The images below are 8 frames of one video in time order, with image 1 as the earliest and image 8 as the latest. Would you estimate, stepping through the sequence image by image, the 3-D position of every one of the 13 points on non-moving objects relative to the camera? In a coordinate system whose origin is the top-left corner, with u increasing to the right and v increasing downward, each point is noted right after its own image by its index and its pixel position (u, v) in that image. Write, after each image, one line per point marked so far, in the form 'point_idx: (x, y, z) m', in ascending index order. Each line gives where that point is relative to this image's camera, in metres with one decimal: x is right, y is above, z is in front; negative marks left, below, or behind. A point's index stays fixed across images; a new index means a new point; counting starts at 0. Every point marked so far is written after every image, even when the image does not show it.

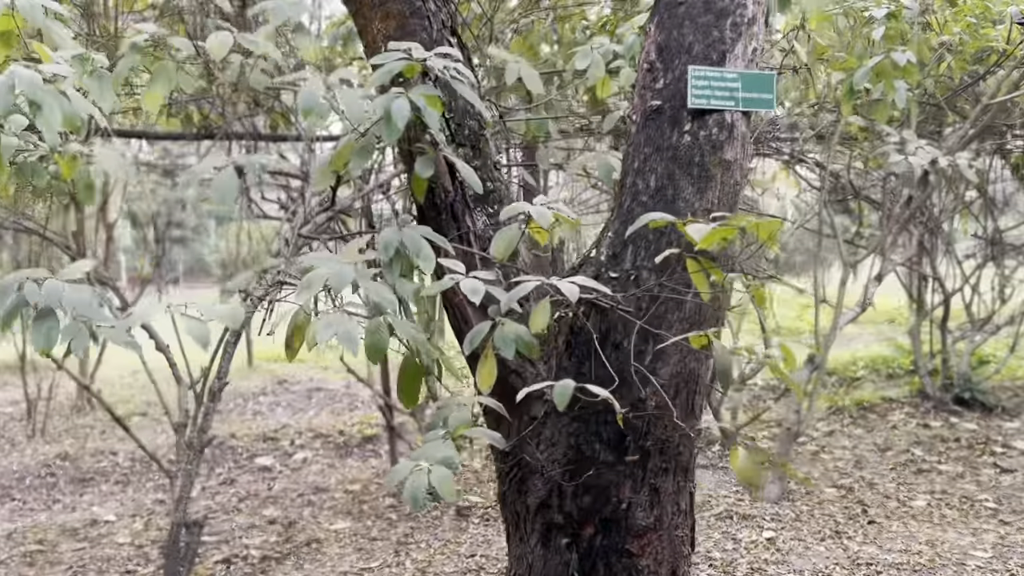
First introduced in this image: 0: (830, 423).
0: (+1.5, -0.7, +4.4) m
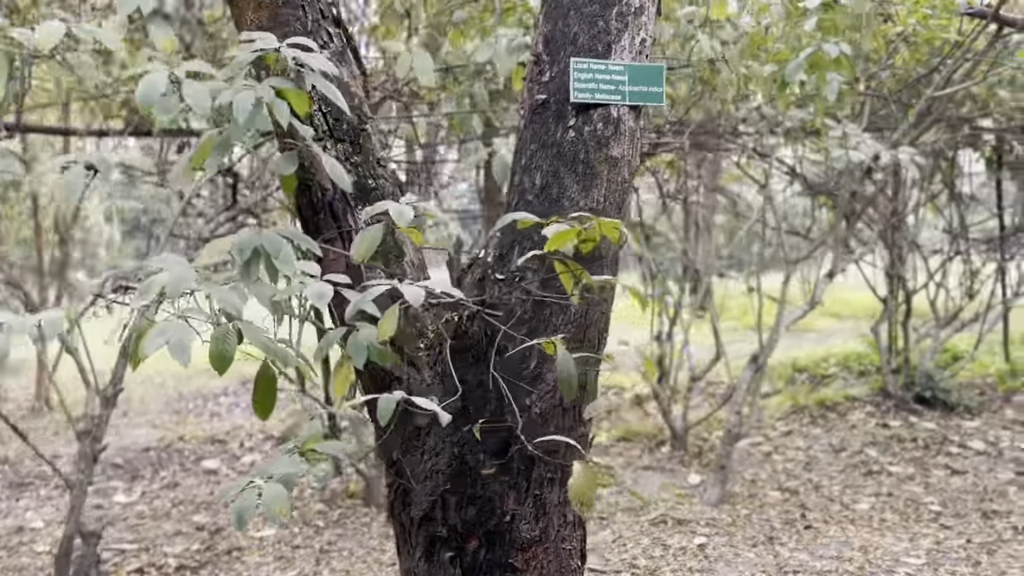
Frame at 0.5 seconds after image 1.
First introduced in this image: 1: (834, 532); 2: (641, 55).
0: (+1.3, -0.6, +4.3) m
1: (+1.0, -0.7, +2.7) m
2: (+0.2, +0.4, +1.7) m
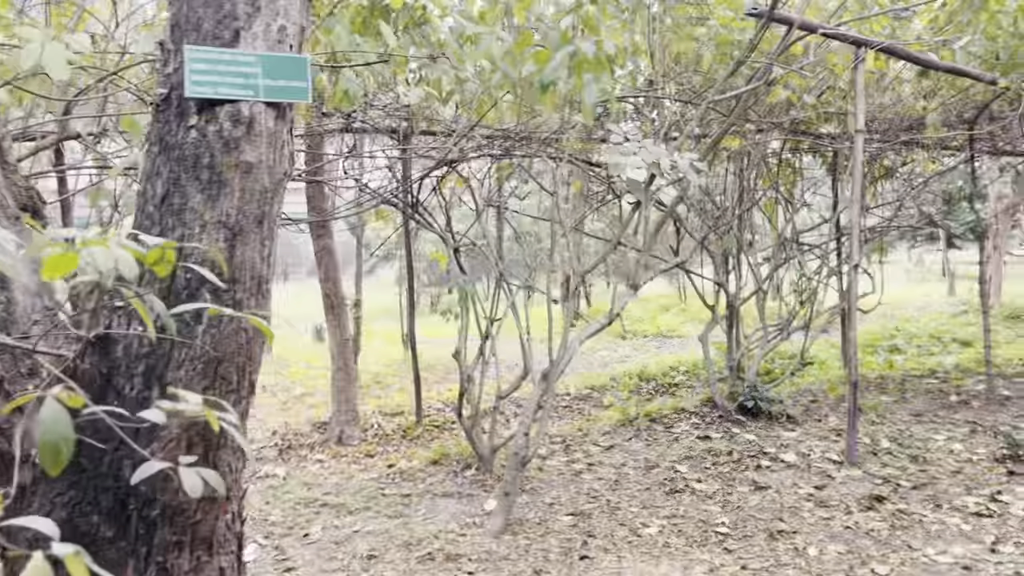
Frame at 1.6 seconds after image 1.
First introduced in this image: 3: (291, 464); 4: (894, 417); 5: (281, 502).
0: (+0.5, -0.7, +4.2) m
1: (+0.3, -0.8, +2.5) m
2: (-0.4, +0.4, +1.4) m
3: (-1.0, -0.8, +4.2) m
4: (+1.8, -0.6, +4.2) m
5: (-0.9, -0.8, +3.4) m
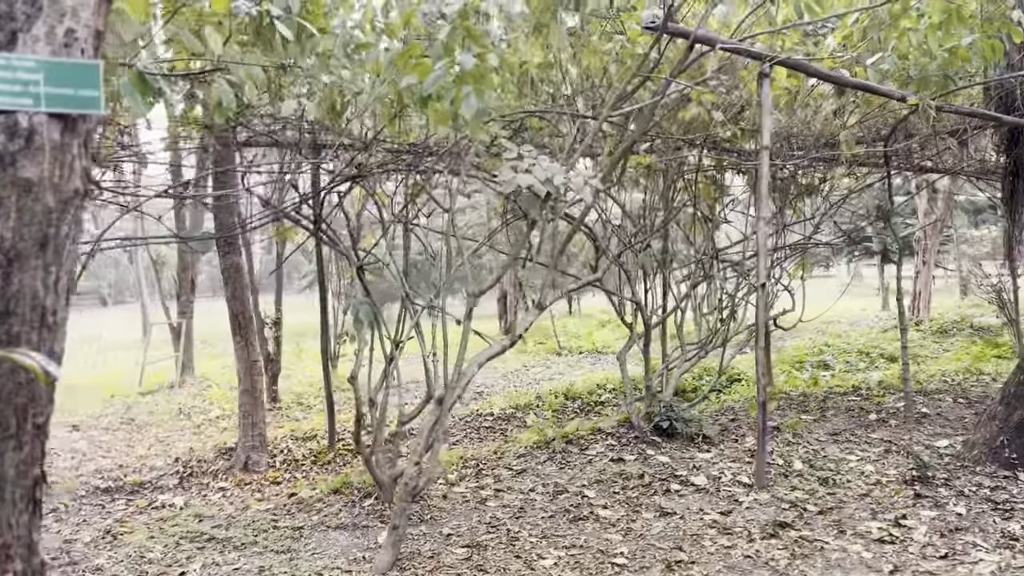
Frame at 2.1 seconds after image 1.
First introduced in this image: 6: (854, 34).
0: (+0.1, -0.8, +4.0) m
1: (0.0, -0.8, +2.4) m
2: (-0.6, +0.3, +1.3) m
3: (-1.4, -0.9, +4.0) m
4: (+1.4, -0.7, +4.2) m
5: (-1.2, -0.9, +3.2) m
6: (+1.6, +1.2, +4.2) m
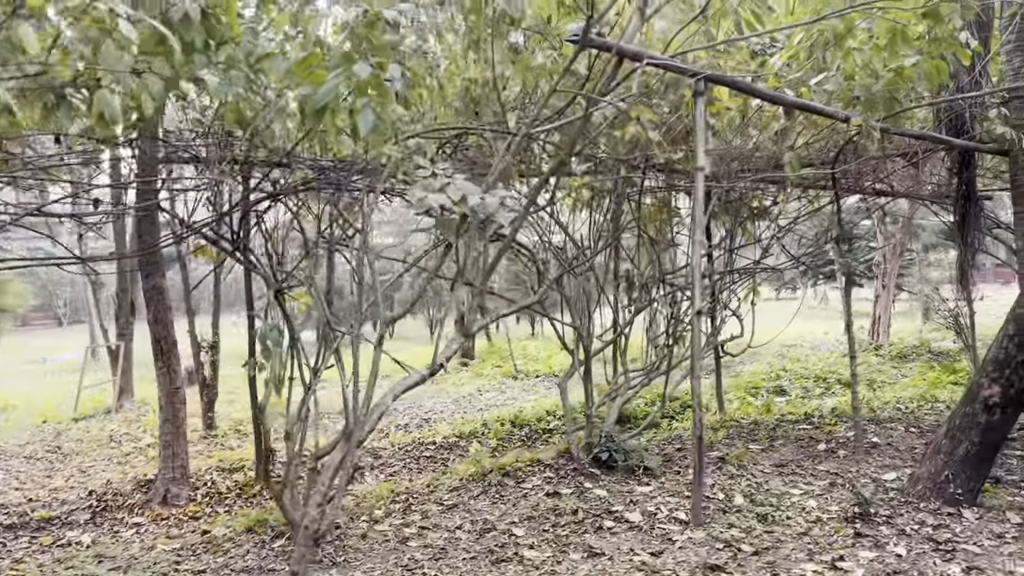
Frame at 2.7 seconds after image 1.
0: (-0.2, -0.9, +3.8) m
1: (-0.3, -0.9, +2.2) m
2: (-0.8, +0.3, +1.1) m
3: (-1.7, -1.0, +3.8) m
4: (+1.1, -0.8, +4.0) m
5: (-1.5, -1.0, +3.0) m
6: (+1.3, +1.1, +4.1) m
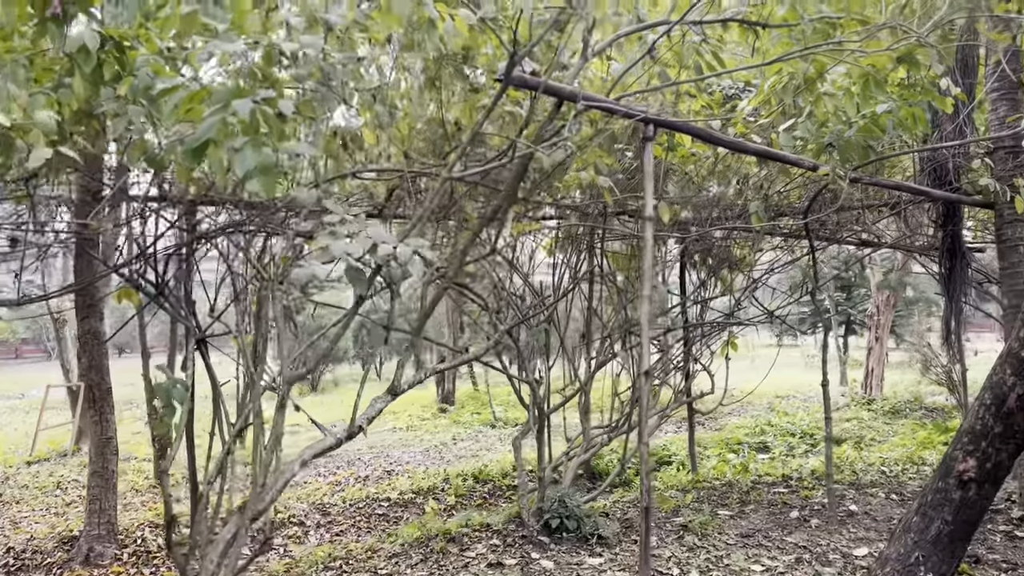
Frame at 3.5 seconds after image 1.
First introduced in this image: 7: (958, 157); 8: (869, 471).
0: (-0.5, -1.1, +3.6) m
1: (-0.5, -1.0, +1.9) m
2: (-1.1, +0.2, +0.9) m
3: (-2.0, -1.2, +3.5) m
4: (+0.9, -1.0, +3.7) m
5: (-1.7, -1.1, +2.7) m
6: (+1.1, +0.8, +3.9) m
7: (+2.1, +0.6, +4.3) m
8: (+2.1, -1.1, +5.2) m
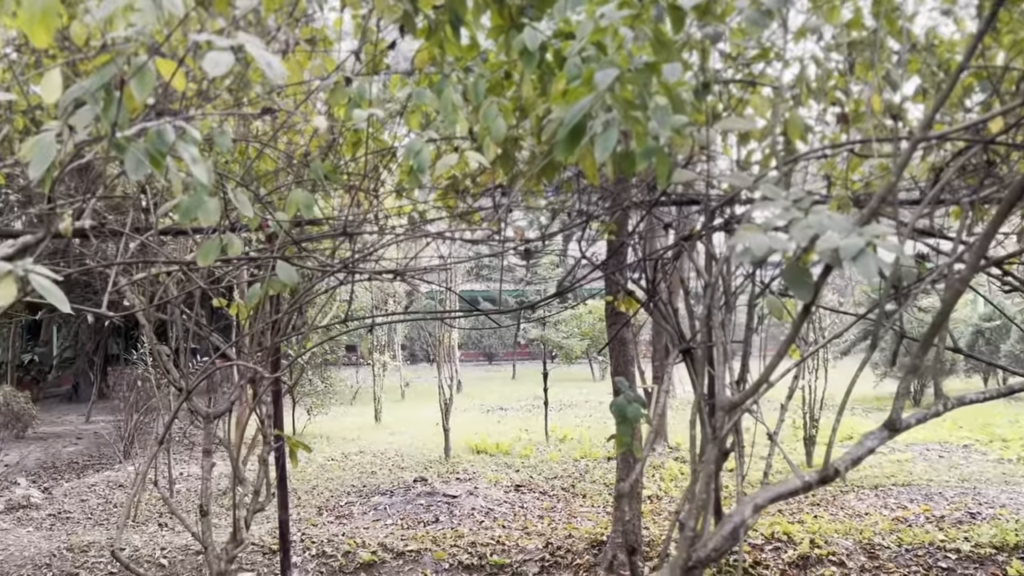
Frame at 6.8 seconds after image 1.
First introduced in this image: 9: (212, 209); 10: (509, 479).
0: (+1.3, -1.1, +2.8) m
1: (+0.3, -1.0, +1.6) m
2: (-0.8, +0.2, +1.1) m
3: (+0.1, -1.2, +3.7) m
4: (+2.4, -1.0, +2.1) m
5: (-0.2, -1.1, +2.9) m
6: (+2.7, +0.8, +2.1) m
7: (+3.8, +0.6, +1.8) m
8: (+4.3, -1.0, +2.6) m
9: (-0.6, +0.2, +1.7) m
10: (0.0, -1.4, +6.8) m
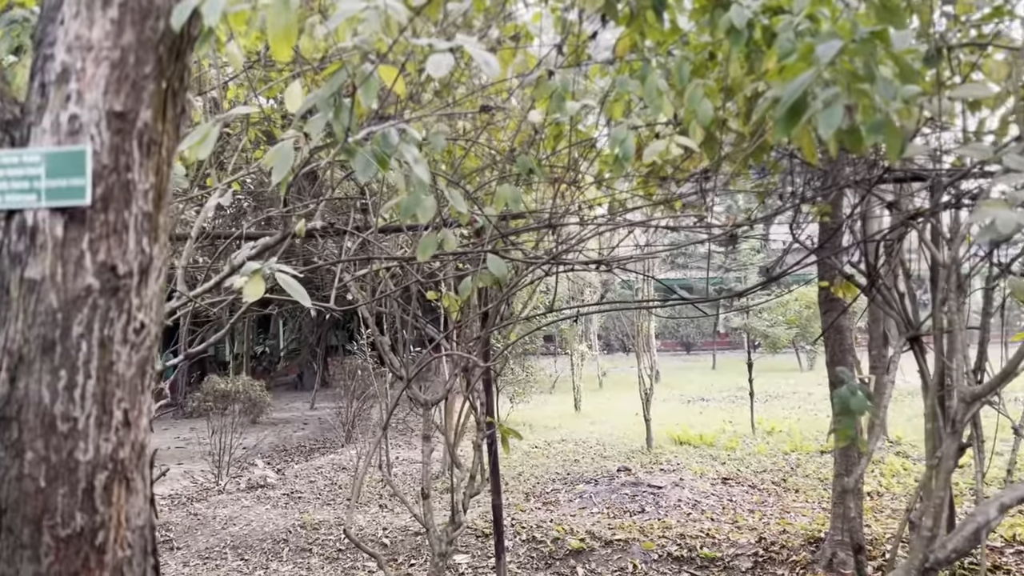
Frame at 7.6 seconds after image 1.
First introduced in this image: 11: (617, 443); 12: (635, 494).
0: (+1.9, -1.0, +2.5) m
1: (+0.6, -1.0, +1.5) m
2: (-0.6, +0.2, +1.2) m
3: (+1.0, -1.2, +3.6) m
4: (+2.9, -0.9, +1.6) m
5: (+0.5, -1.1, +2.9) m
6: (+3.1, +0.9, +1.5) m
7: (+4.1, +0.7, +1.0) m
8: (+4.8, -0.9, +1.6) m
9: (-0.2, +0.2, +1.8) m
10: (+1.5, -1.3, +6.7) m
11: (+1.0, -1.5, +8.5) m
12: (+0.8, -1.4, +6.0) m
